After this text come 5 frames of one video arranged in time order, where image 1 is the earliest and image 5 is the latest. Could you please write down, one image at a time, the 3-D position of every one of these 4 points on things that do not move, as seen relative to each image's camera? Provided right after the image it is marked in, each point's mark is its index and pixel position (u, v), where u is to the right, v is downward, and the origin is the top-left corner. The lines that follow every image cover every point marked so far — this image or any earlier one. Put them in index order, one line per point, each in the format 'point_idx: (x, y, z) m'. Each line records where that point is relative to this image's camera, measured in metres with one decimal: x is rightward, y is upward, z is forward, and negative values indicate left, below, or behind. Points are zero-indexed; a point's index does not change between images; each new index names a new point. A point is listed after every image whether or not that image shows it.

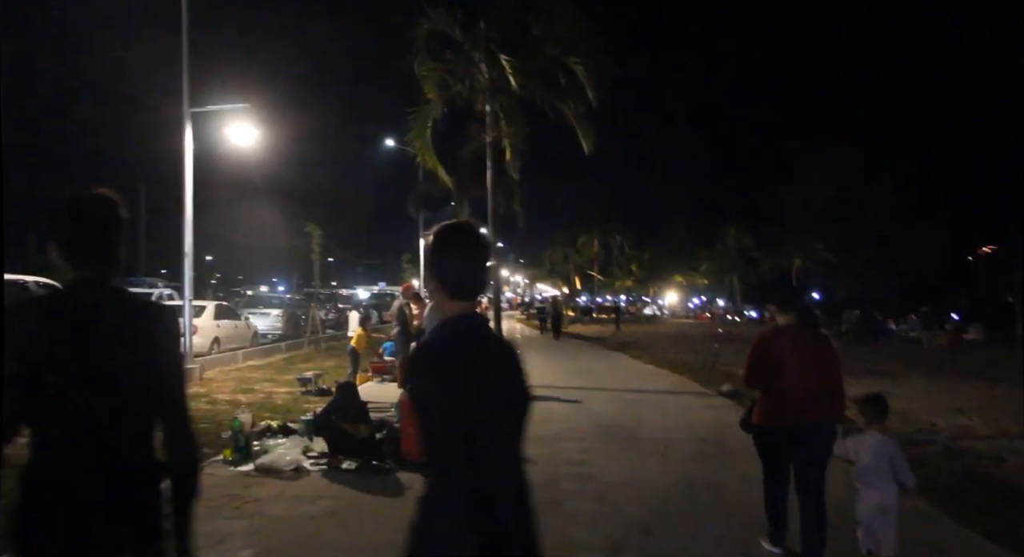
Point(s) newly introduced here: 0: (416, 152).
0: (-2.4, +3.1, +15.7) m
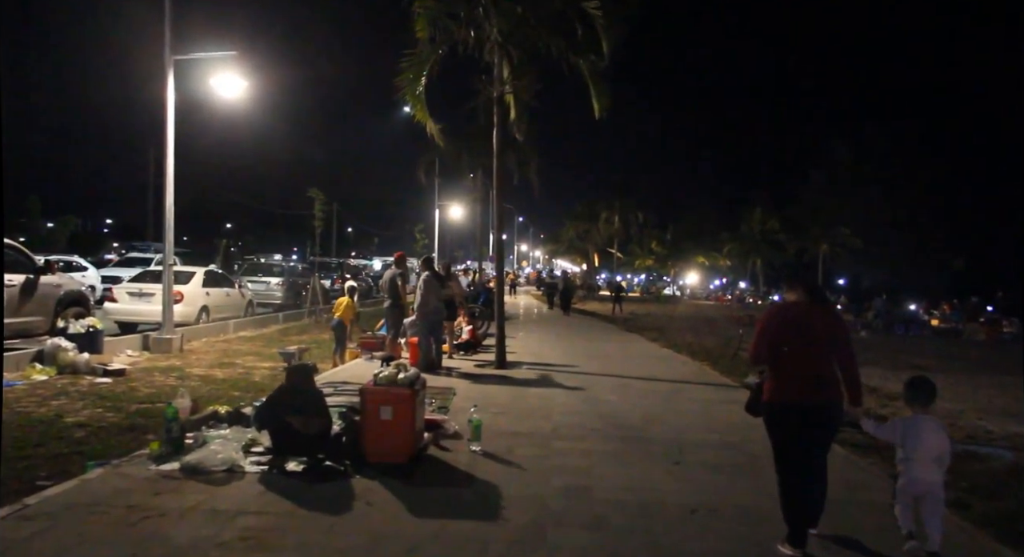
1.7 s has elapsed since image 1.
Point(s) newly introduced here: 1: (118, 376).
0: (-2.2, +3.8, +14.3) m
1: (-7.0, -1.7, +11.8) m
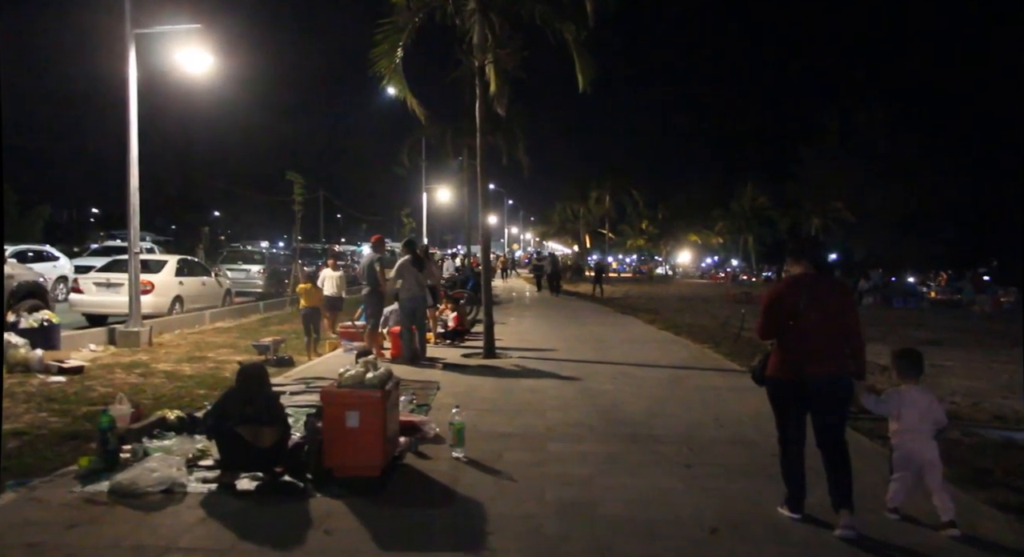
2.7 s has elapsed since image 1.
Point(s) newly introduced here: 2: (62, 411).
0: (-2.5, +4.1, +13.2) m
1: (-7.2, -1.6, +10.8) m
2: (-5.9, -1.7, +8.6) m
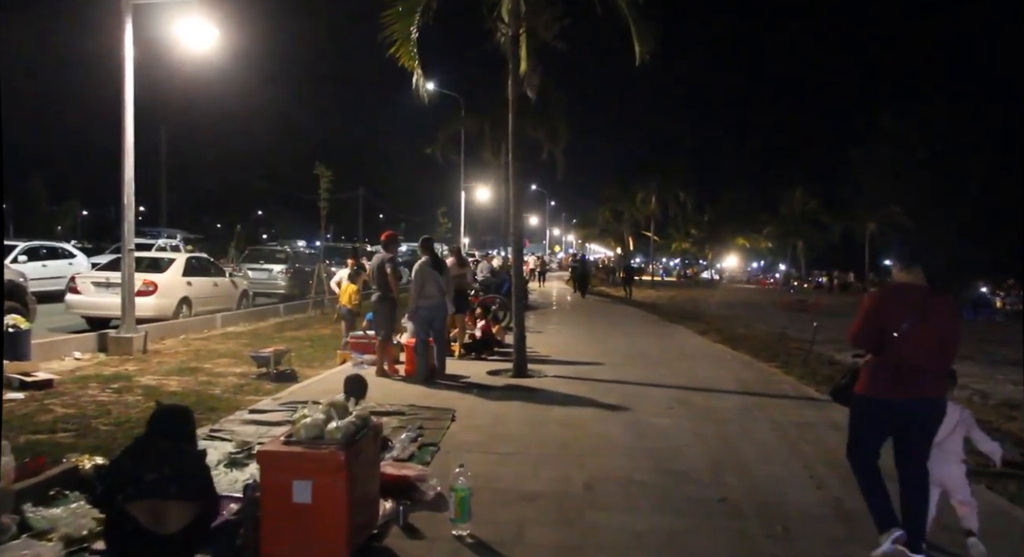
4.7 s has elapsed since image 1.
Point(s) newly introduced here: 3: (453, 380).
0: (-1.9, +4.1, +11.5) m
1: (-6.7, -1.6, +9.4) m
2: (-5.5, -1.7, +7.1) m
3: (-0.9, -1.6, +10.4) m
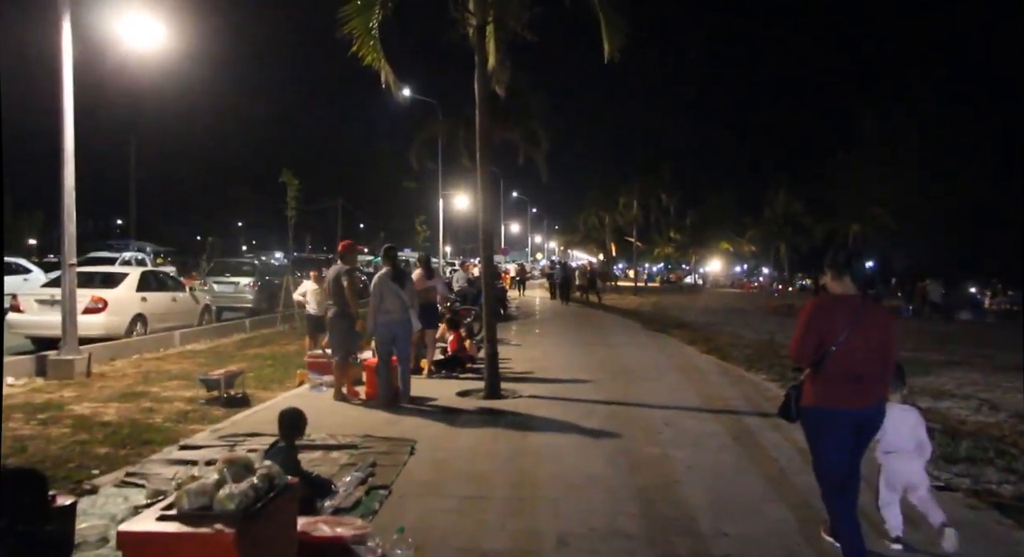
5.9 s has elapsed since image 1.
0: (-2.4, +3.8, +10.7) m
1: (-7.1, -1.8, +8.4) m
2: (-5.9, -1.9, +6.1) m
3: (-1.3, -1.8, +9.5) m
